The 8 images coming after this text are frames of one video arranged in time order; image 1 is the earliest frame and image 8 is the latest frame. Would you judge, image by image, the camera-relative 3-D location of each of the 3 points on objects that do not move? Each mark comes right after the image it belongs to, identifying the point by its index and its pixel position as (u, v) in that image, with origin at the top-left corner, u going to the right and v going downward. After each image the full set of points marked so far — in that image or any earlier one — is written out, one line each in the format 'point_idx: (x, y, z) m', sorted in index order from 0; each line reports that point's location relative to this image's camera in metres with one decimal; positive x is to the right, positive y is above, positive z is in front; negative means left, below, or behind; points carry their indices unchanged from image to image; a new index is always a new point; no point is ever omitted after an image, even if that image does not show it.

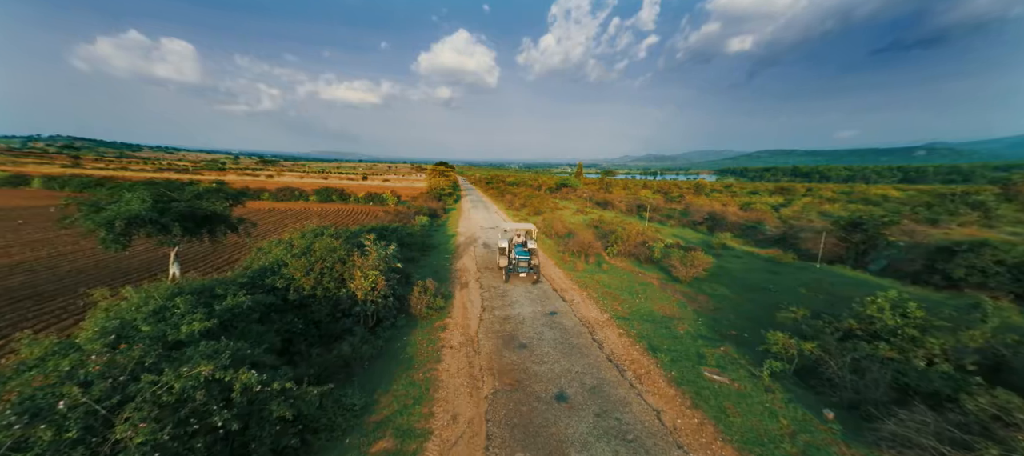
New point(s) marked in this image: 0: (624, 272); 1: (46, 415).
0: (+4.9, -1.9, +14.1) m
1: (-4.5, -1.8, +3.2) m
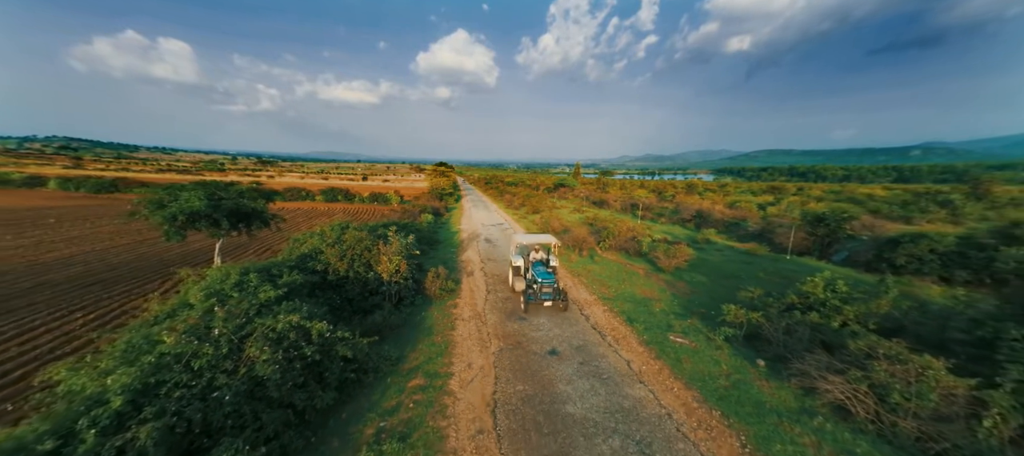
0: (+4.9, -1.7, +15.7) m
1: (-4.5, -1.6, +4.8) m
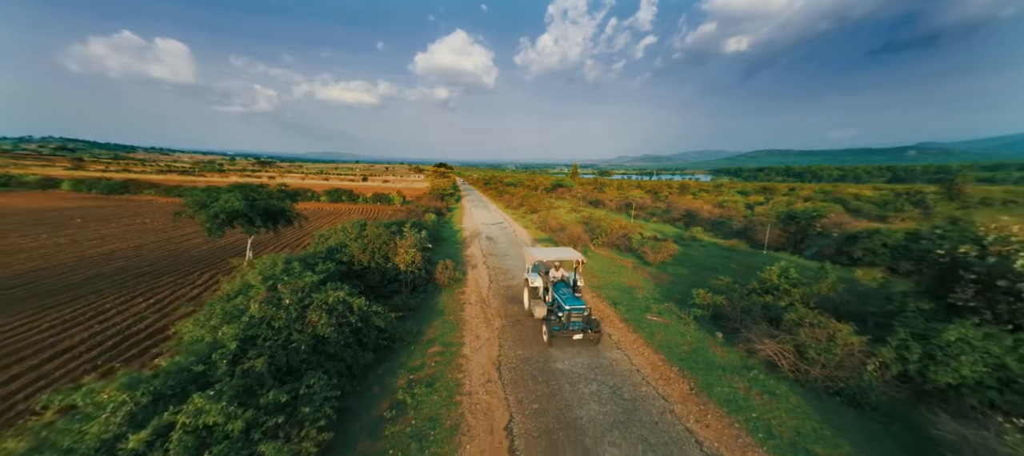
0: (+4.9, -1.6, +17.1) m
1: (-4.4, -1.5, +6.2) m
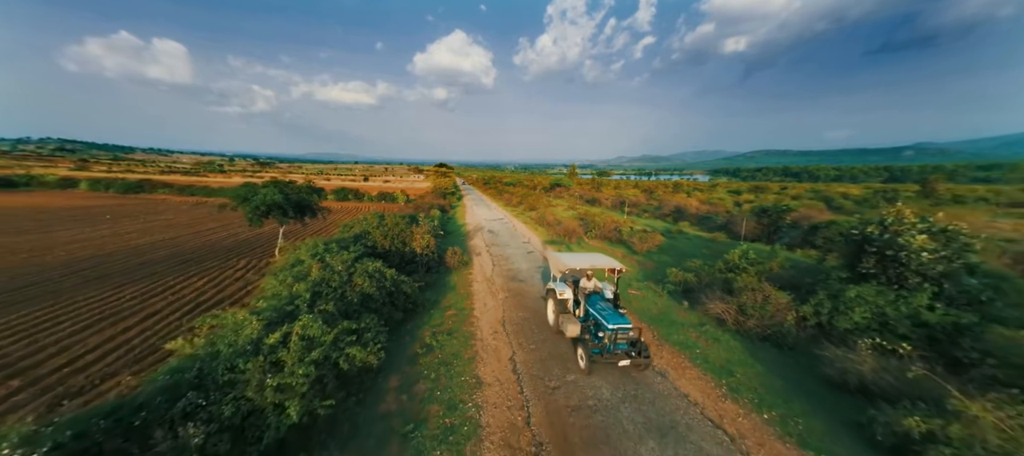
0: (+4.9, -1.2, +18.9) m
1: (-4.4, -1.1, +8.0) m
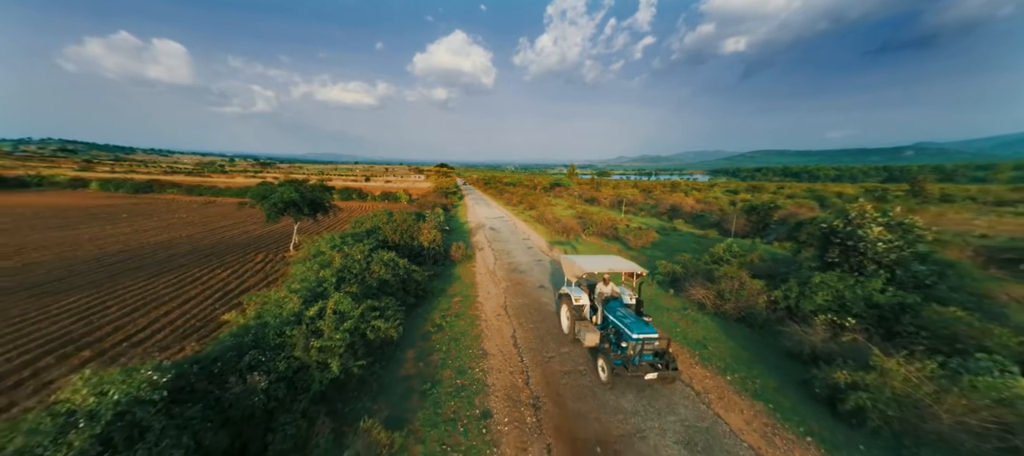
0: (+5.0, -1.0, +19.9) m
1: (-4.3, -0.9, +8.9) m
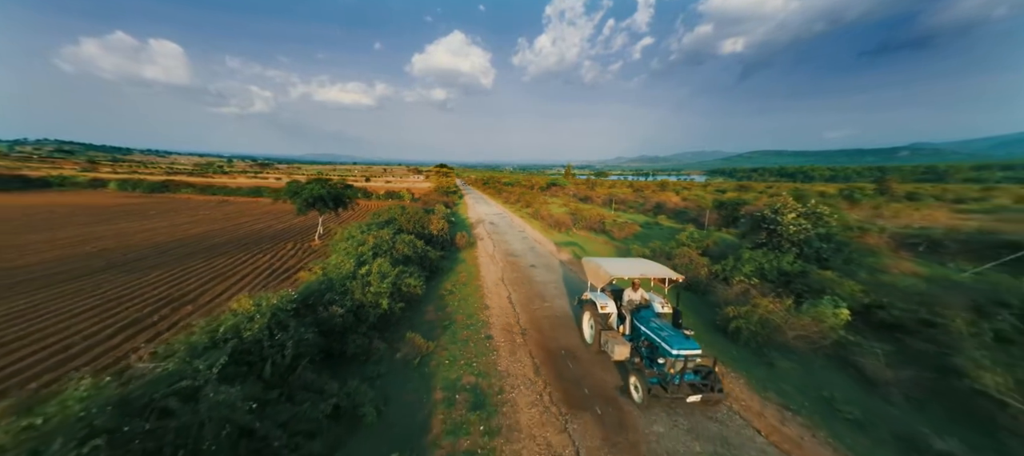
0: (+4.8, -0.6, +22.3) m
1: (-4.5, -0.5, +11.2) m
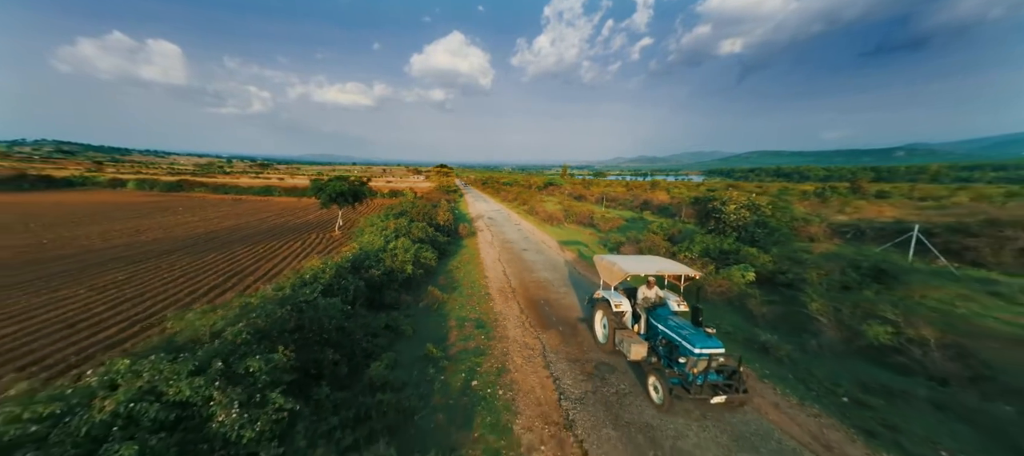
0: (+4.5, -0.1, +24.8) m
1: (-4.7, 0.0, +13.7) m
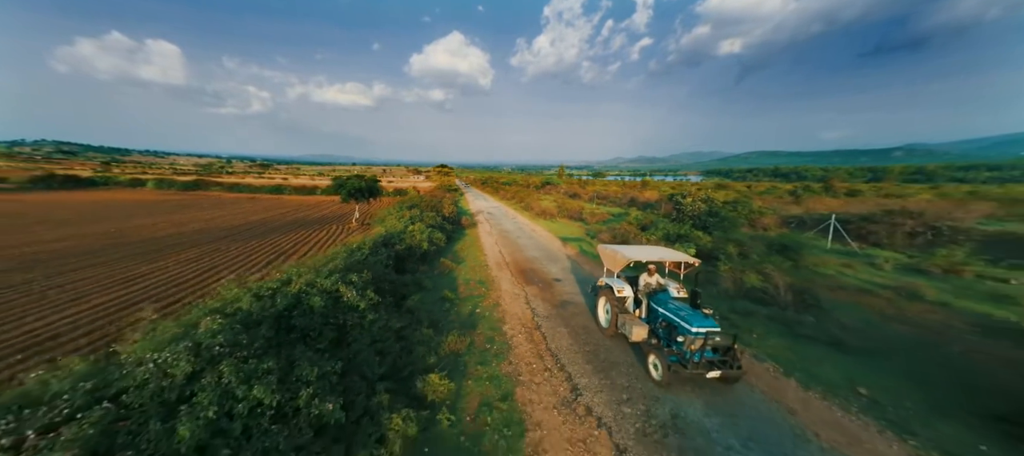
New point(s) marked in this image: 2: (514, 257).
0: (+4.3, +0.4, +27.5) m
1: (-5.0, +0.5, +16.5) m
2: (+0.1, -1.4, +14.1) m
